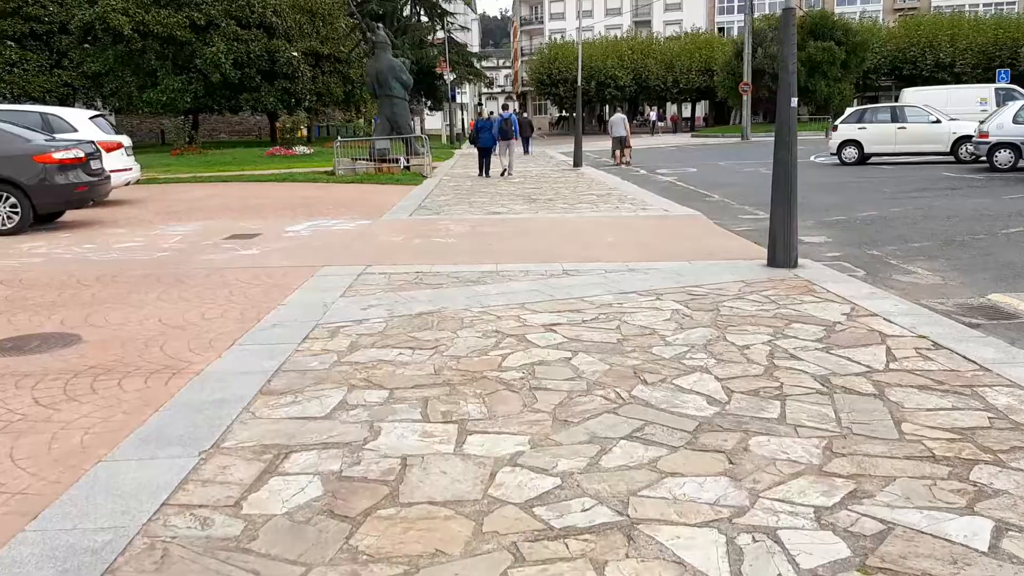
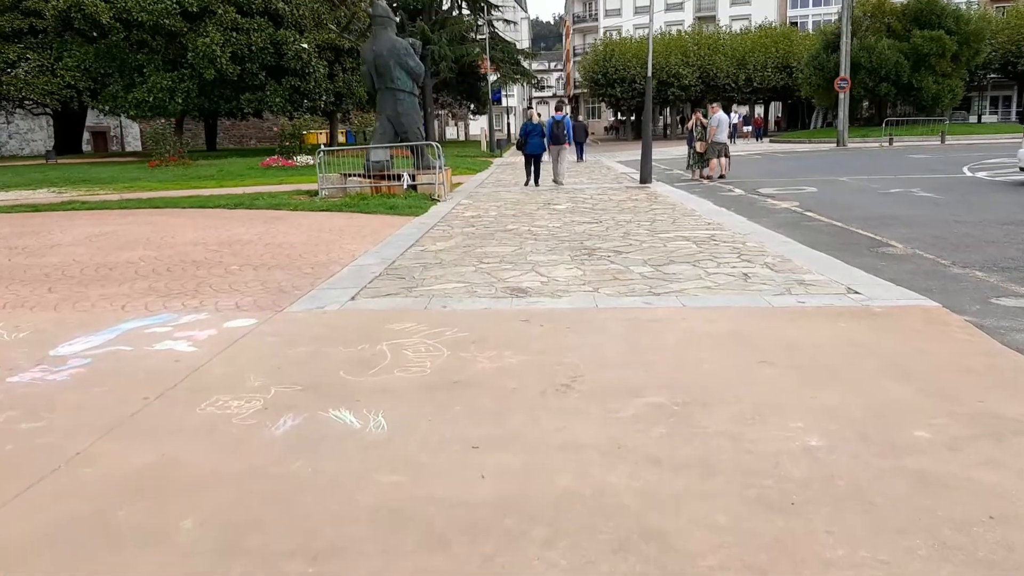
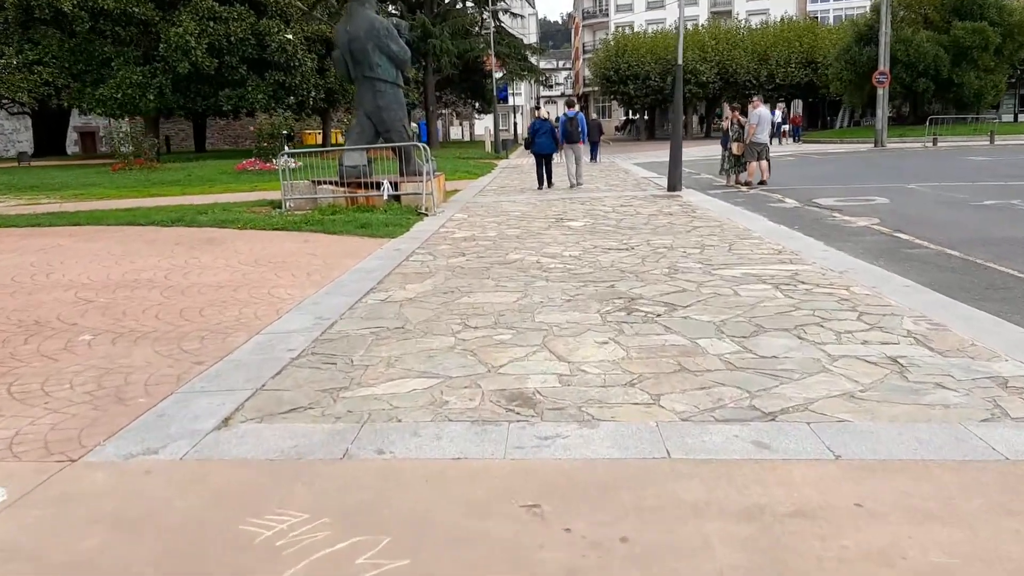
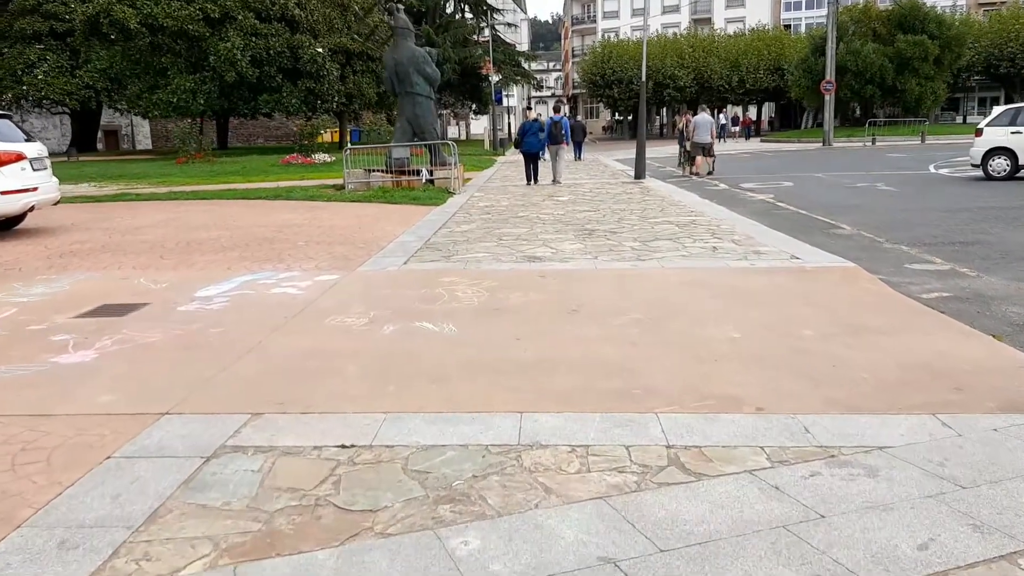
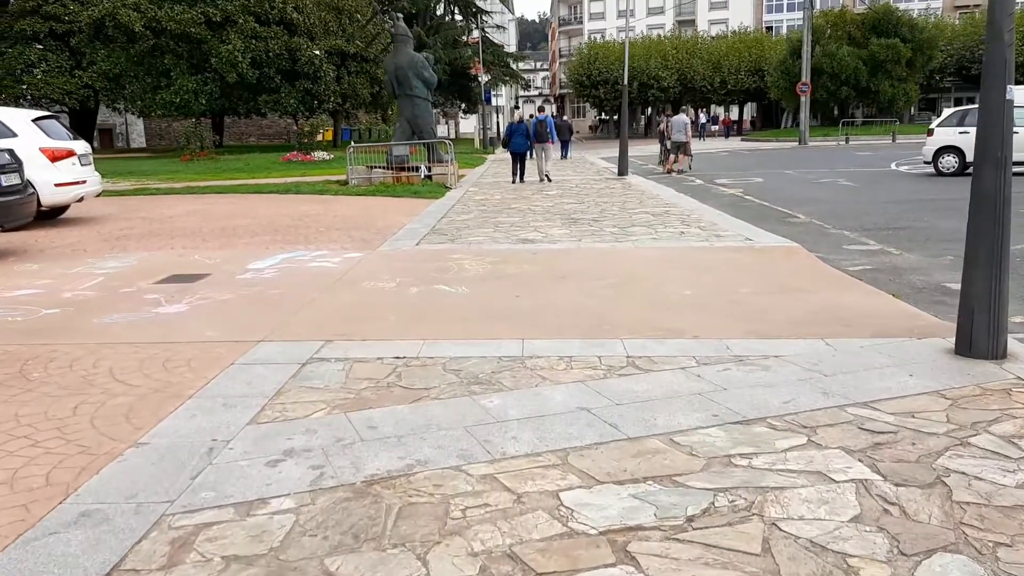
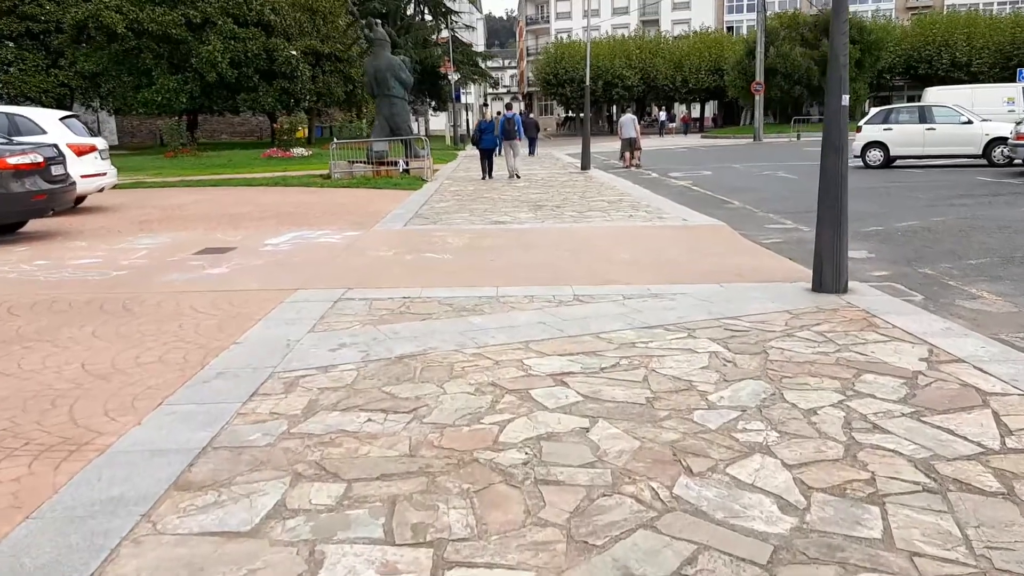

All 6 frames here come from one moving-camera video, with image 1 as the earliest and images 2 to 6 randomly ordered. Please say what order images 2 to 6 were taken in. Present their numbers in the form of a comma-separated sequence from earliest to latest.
6, 5, 4, 2, 3
